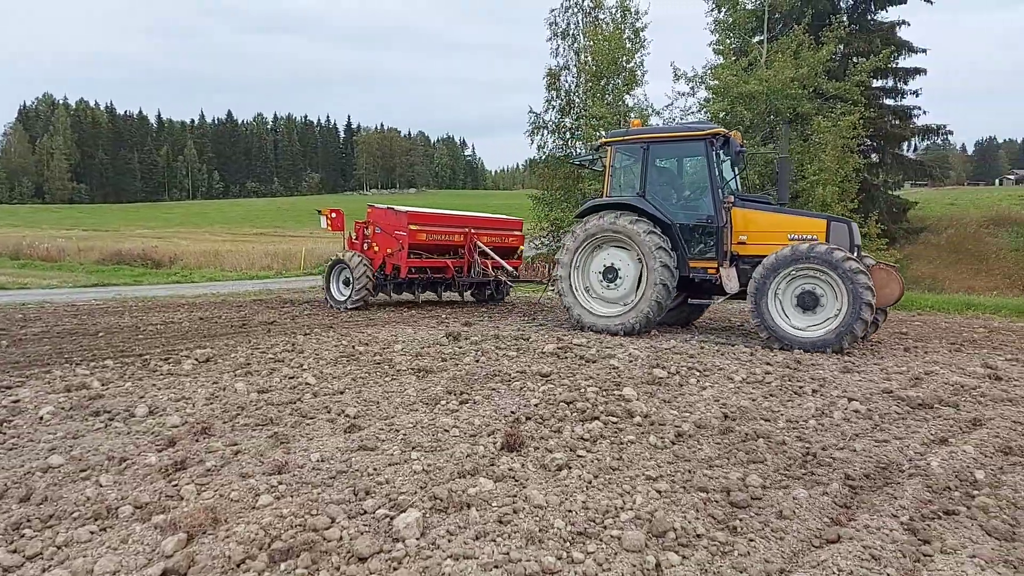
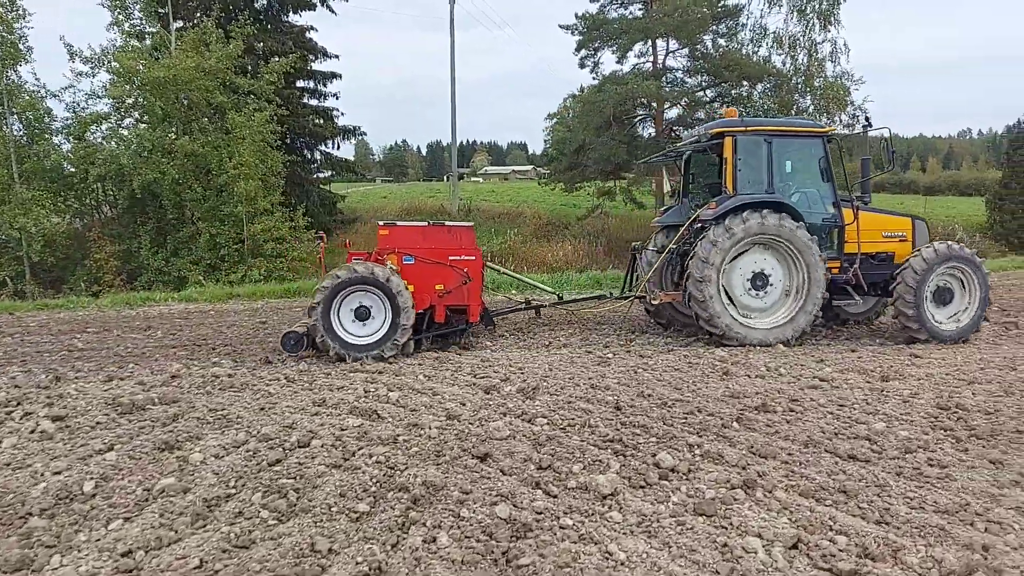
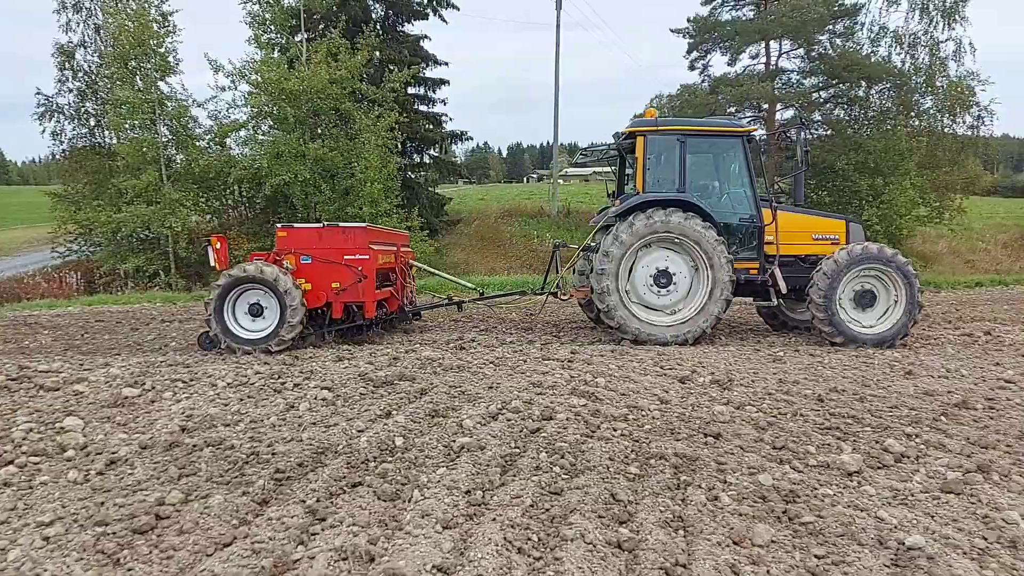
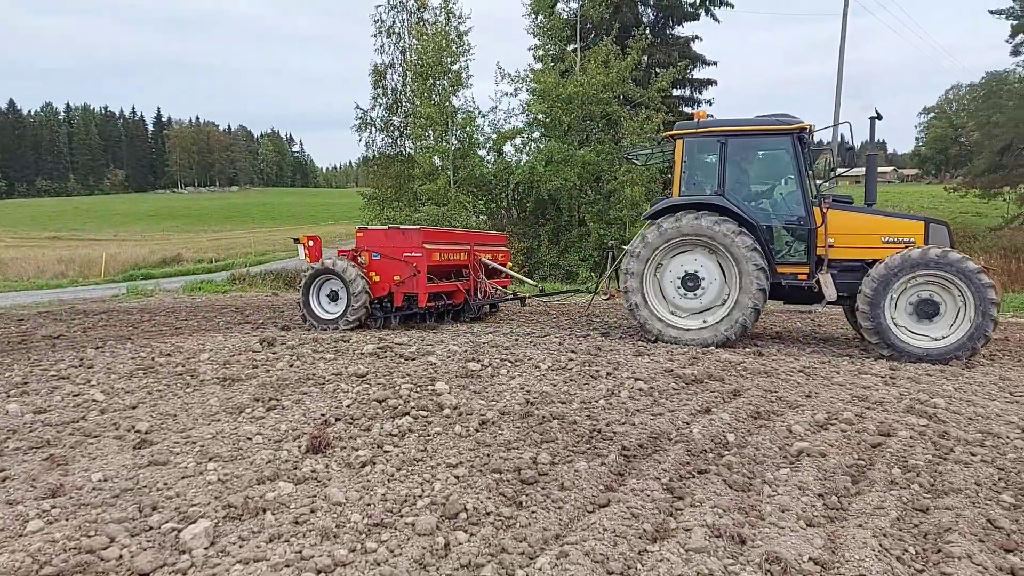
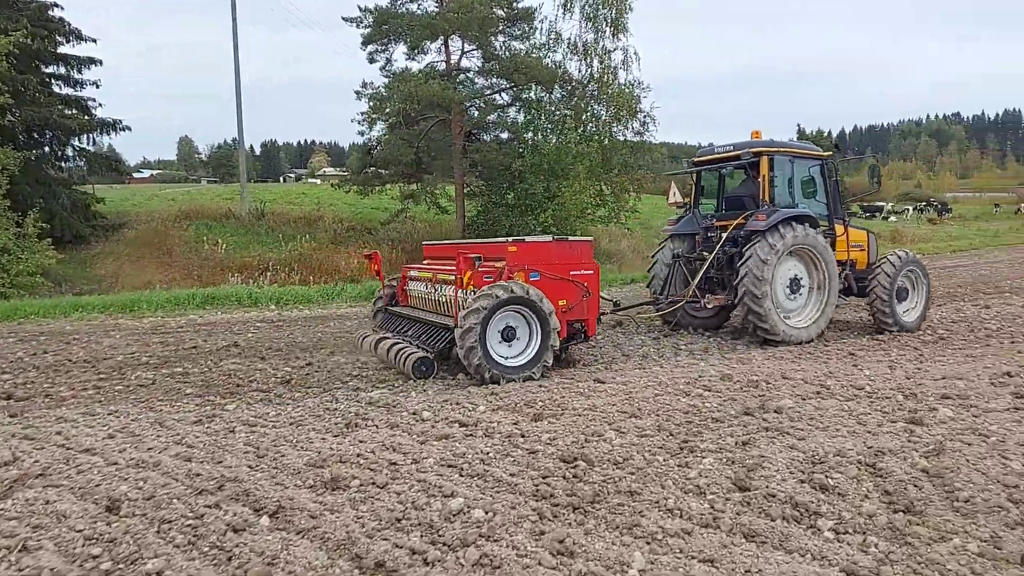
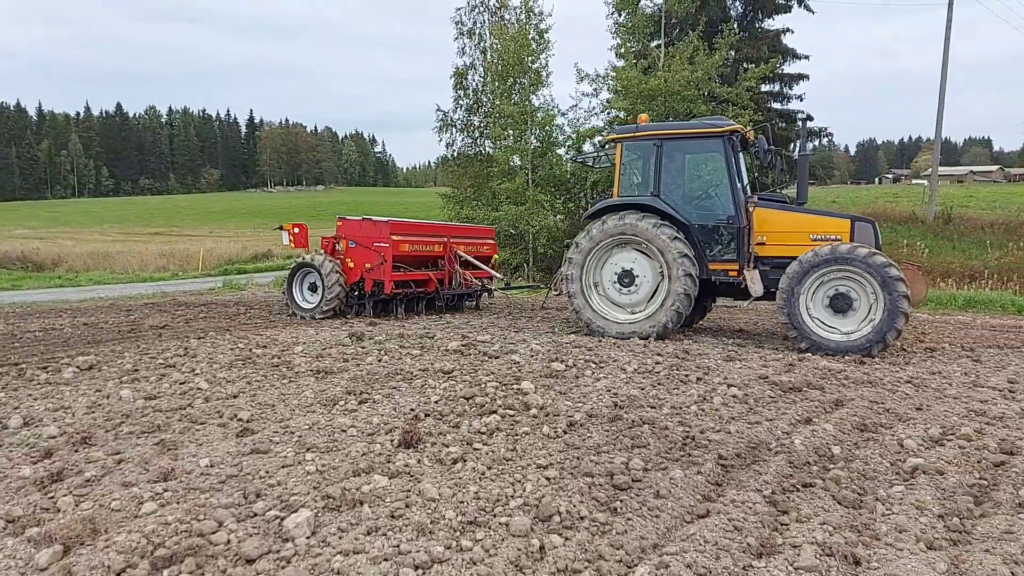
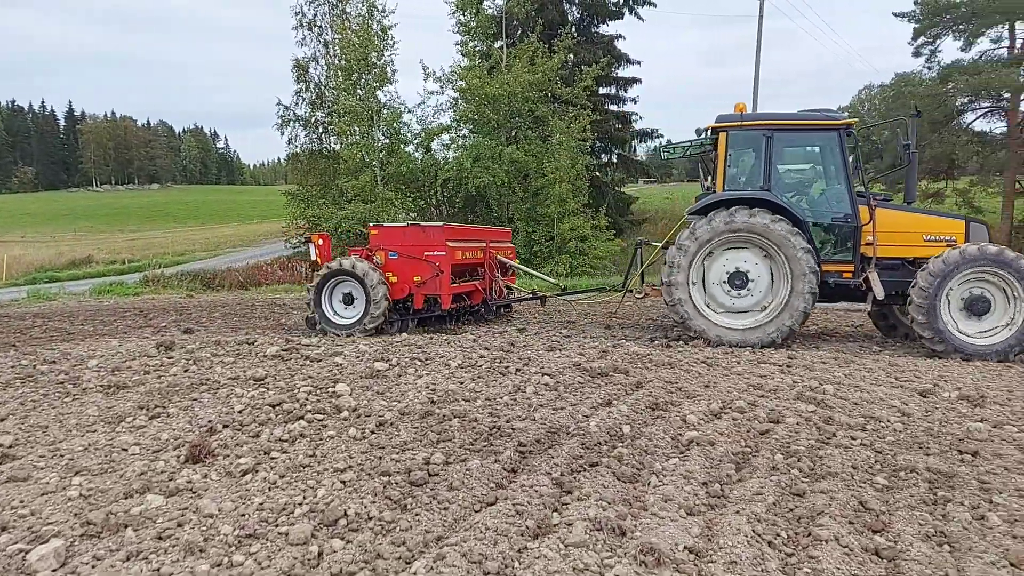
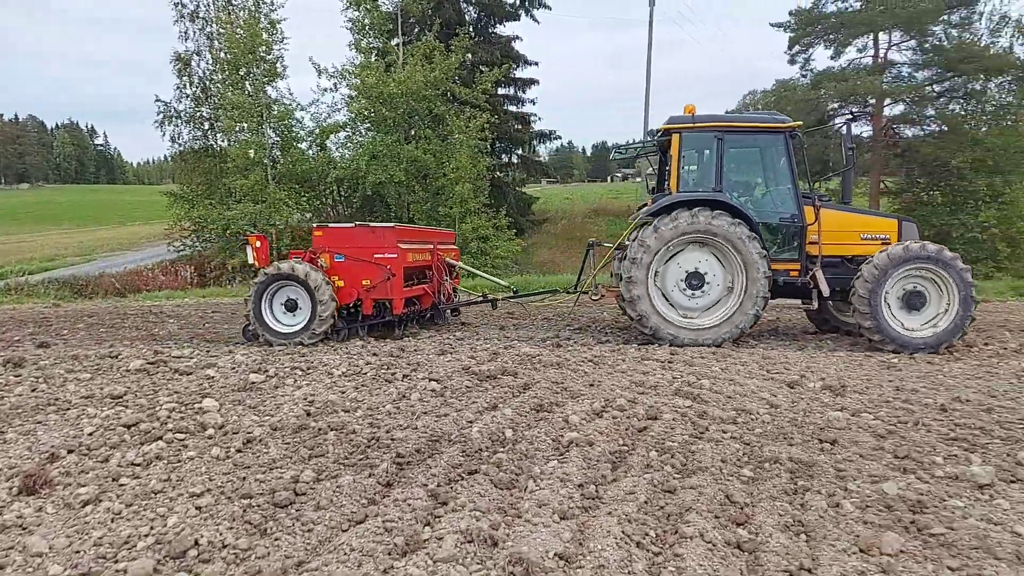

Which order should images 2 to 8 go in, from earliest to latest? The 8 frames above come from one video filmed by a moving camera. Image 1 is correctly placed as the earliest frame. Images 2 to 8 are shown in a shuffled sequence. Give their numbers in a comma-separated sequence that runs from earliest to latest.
6, 4, 7, 8, 3, 2, 5
